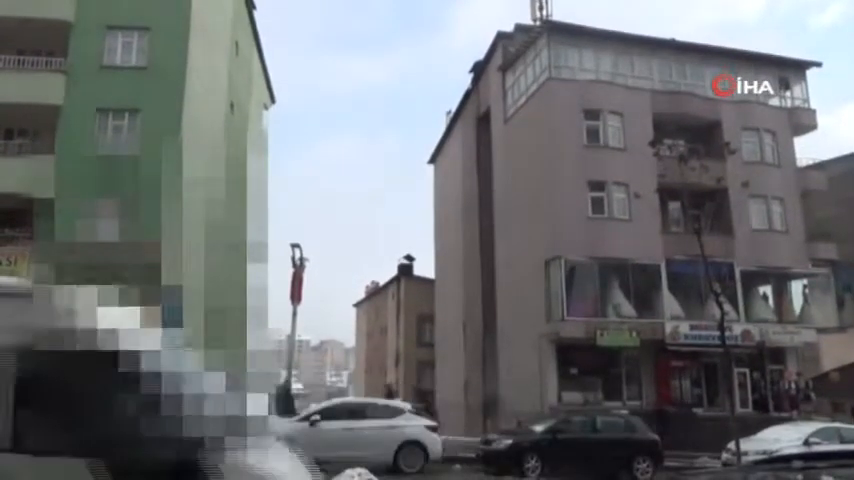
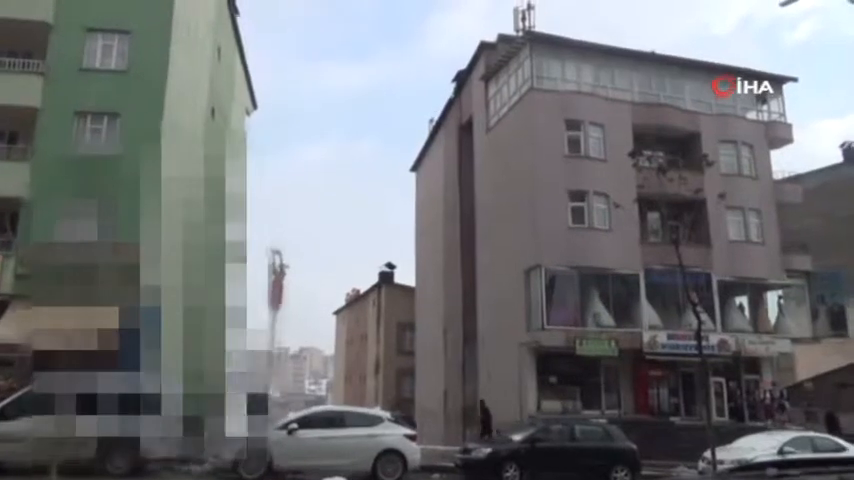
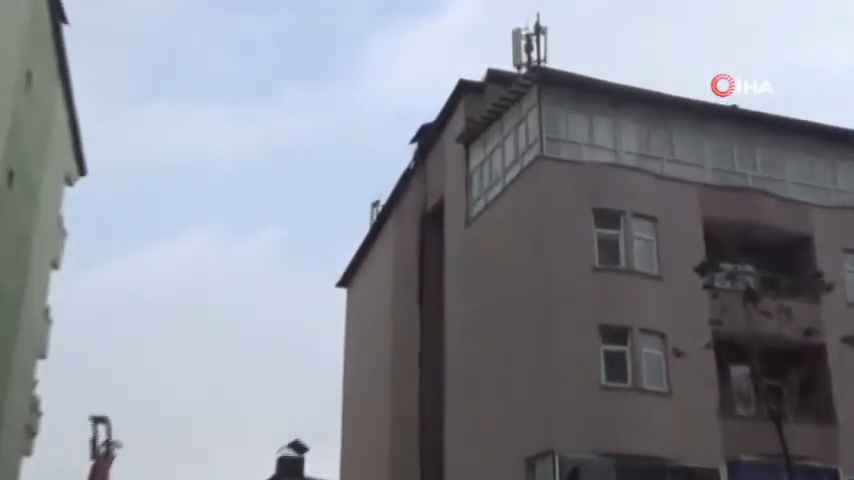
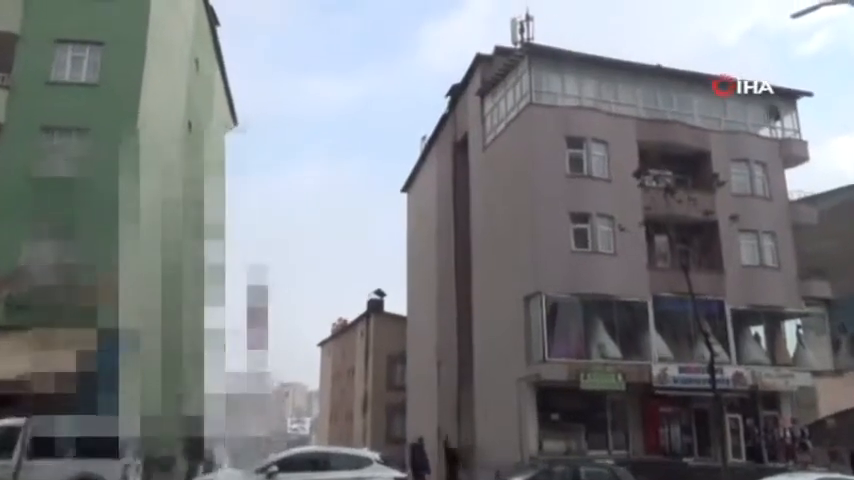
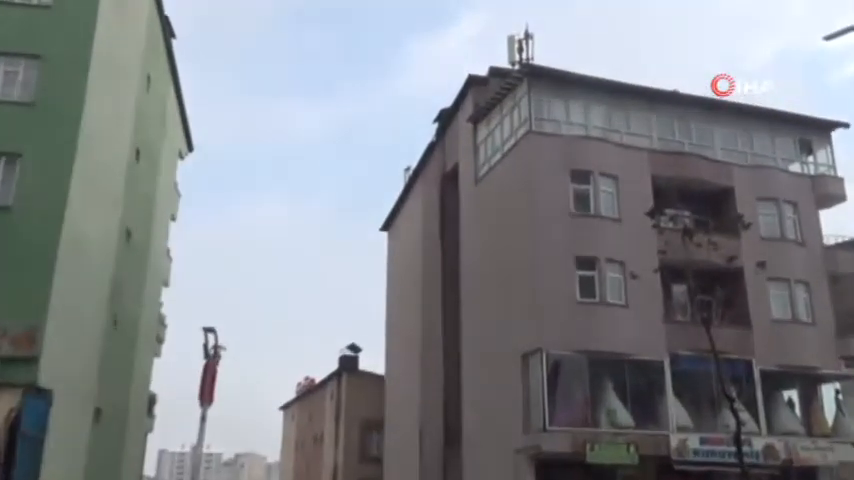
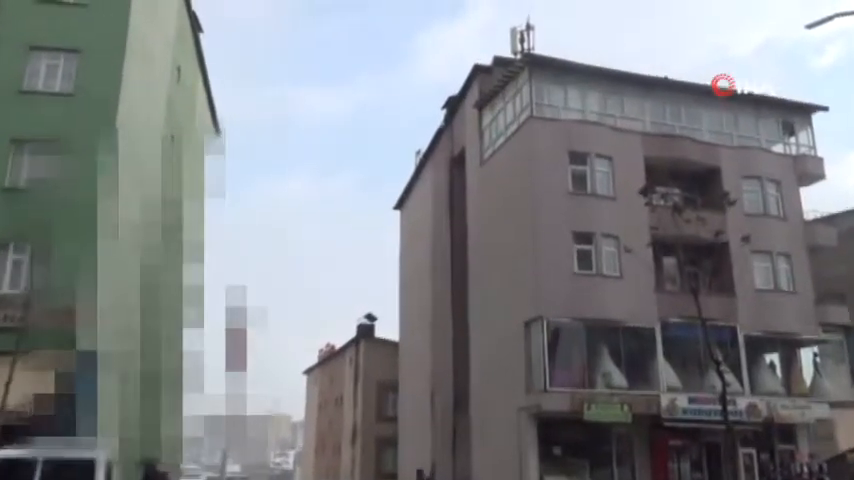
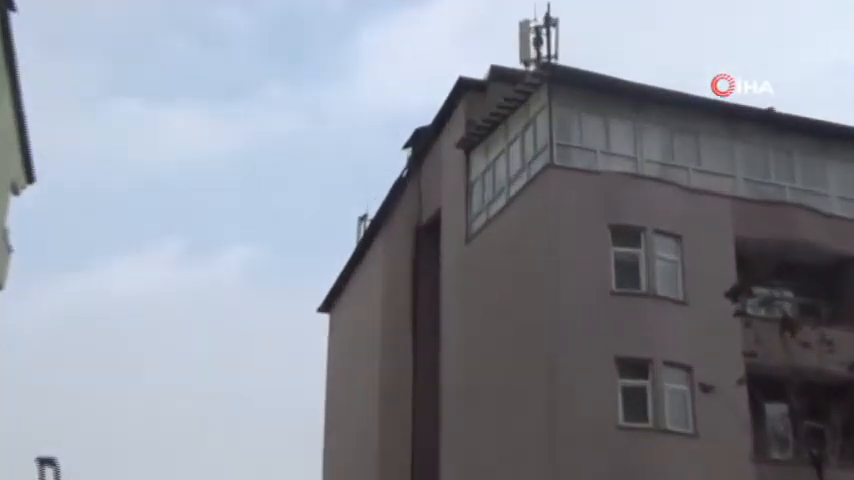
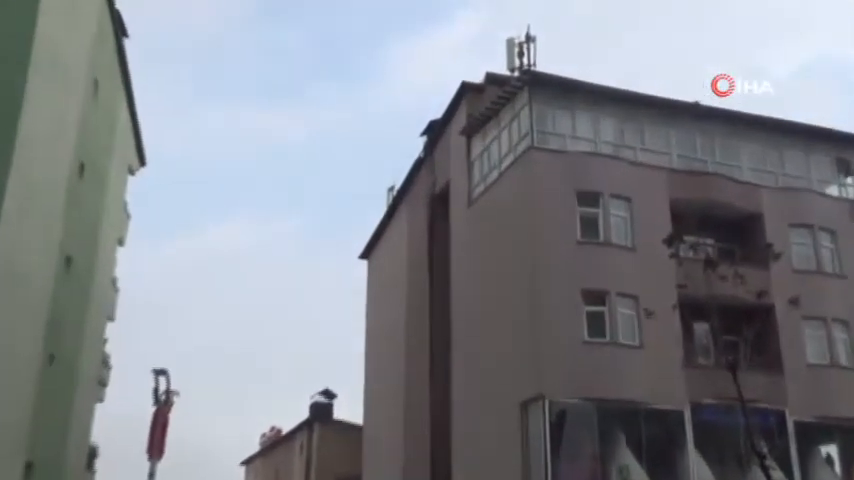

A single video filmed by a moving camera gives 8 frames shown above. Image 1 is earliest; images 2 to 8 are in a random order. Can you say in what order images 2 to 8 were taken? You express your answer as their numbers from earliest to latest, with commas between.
2, 4, 6, 5, 8, 3, 7
